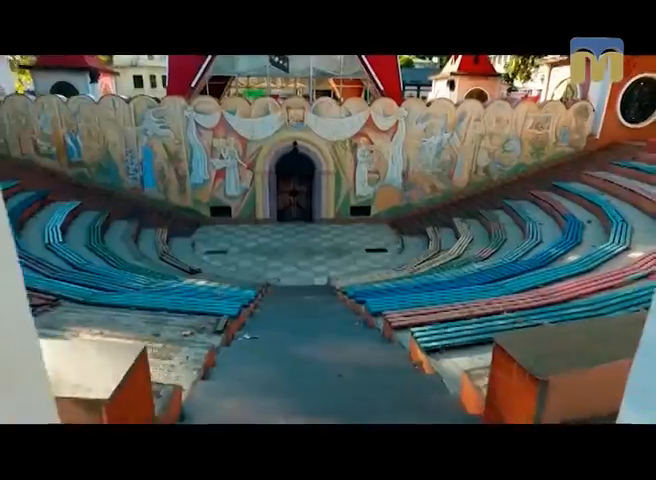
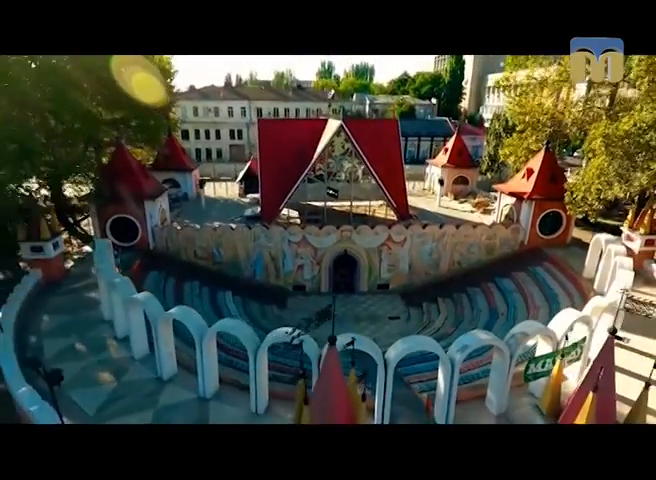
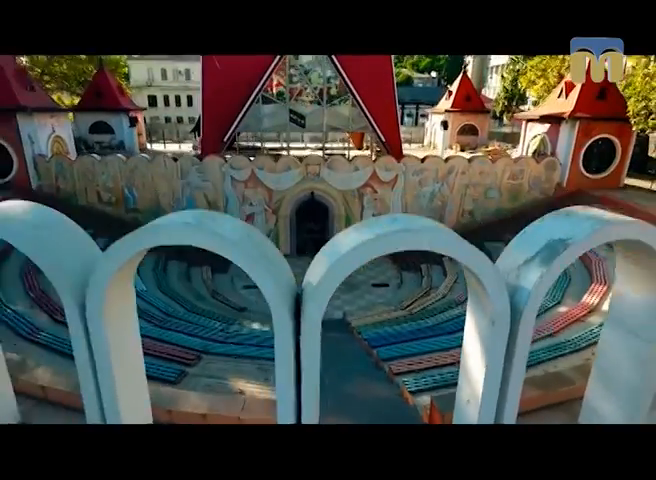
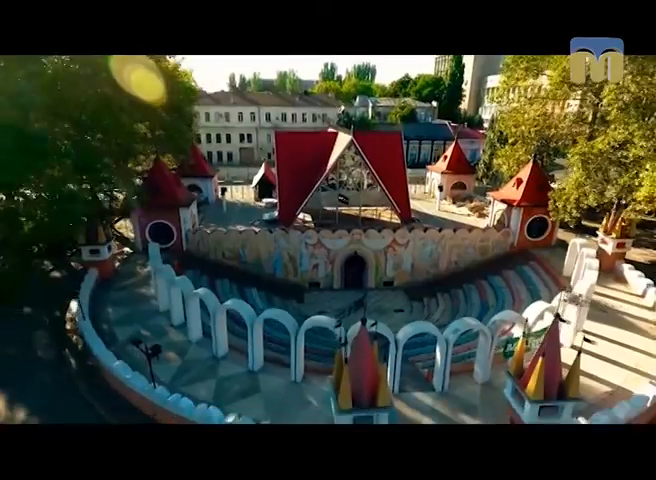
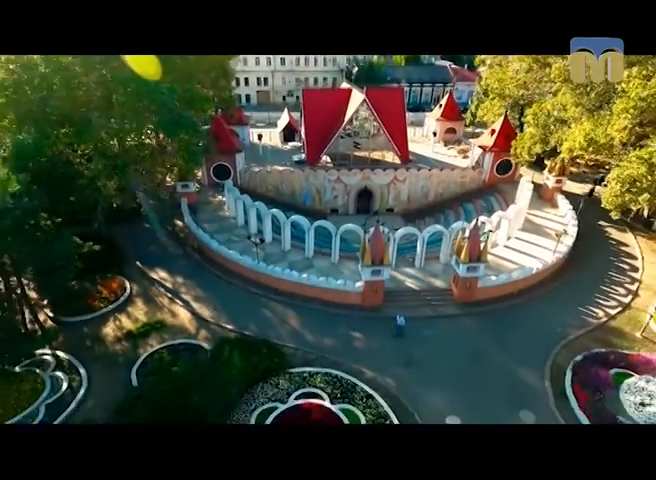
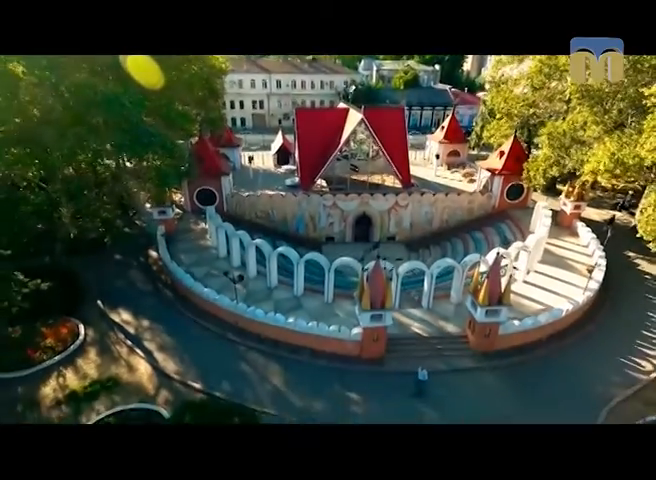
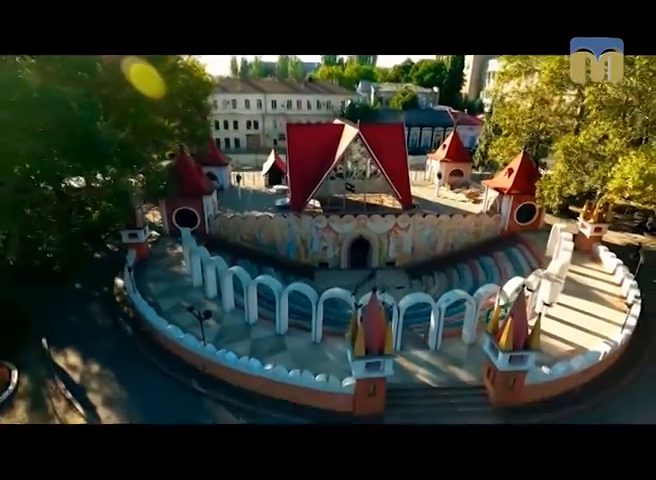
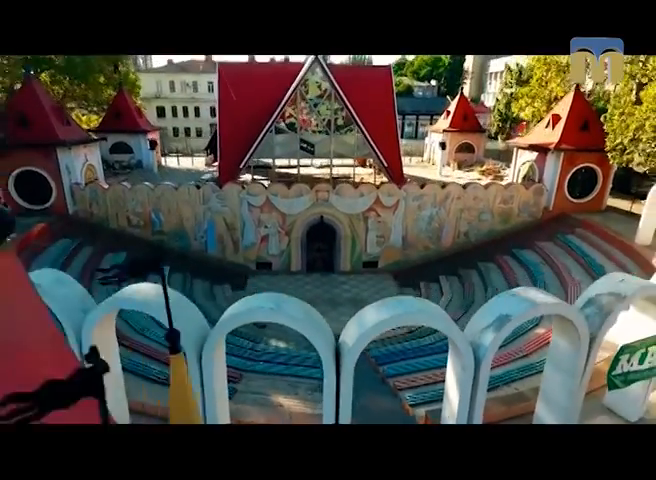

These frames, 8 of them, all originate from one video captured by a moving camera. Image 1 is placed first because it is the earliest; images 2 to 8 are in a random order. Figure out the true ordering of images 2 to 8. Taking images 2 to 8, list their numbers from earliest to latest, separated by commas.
3, 8, 2, 4, 7, 6, 5
